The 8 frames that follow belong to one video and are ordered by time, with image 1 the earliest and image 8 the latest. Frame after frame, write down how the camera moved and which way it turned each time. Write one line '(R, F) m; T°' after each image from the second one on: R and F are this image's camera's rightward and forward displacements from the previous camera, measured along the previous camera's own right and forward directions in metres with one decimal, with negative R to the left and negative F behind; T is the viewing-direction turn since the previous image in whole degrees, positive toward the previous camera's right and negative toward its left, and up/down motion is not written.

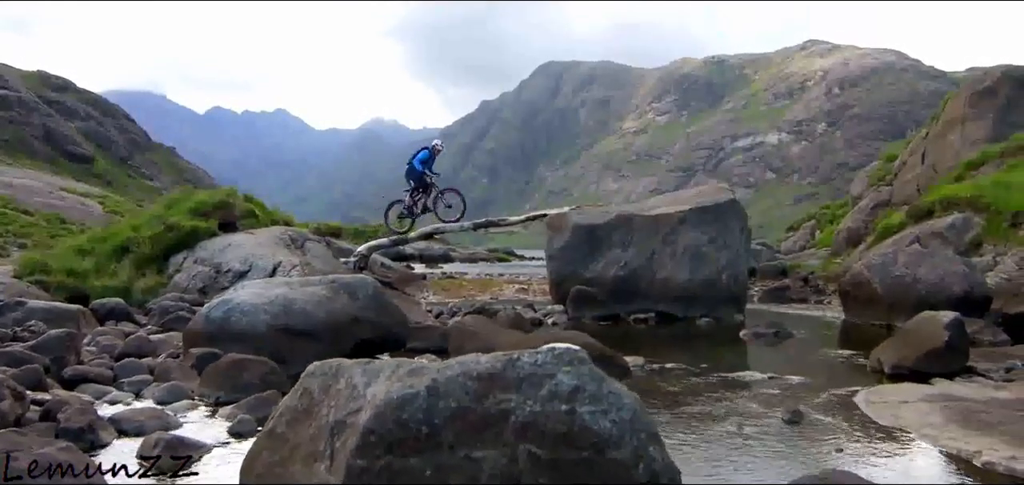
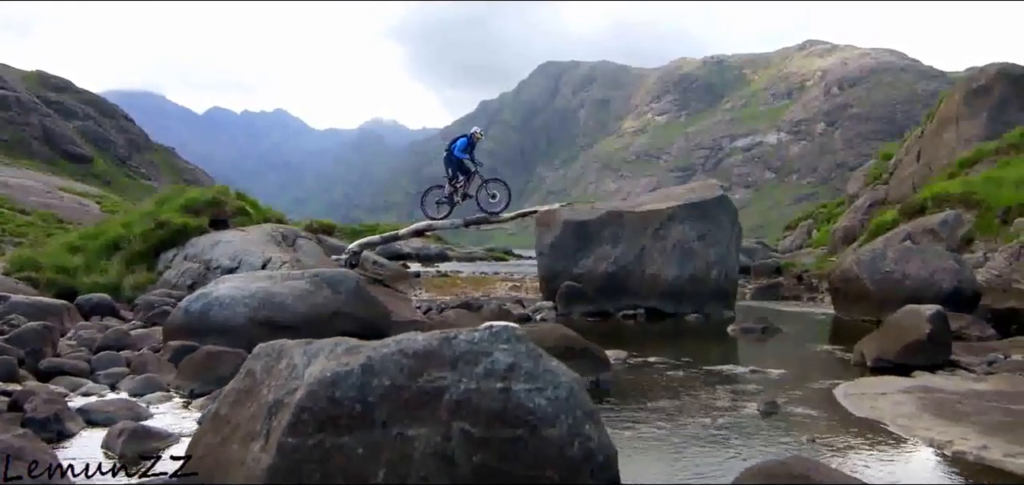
(+0.4, +0.1) m; 0°
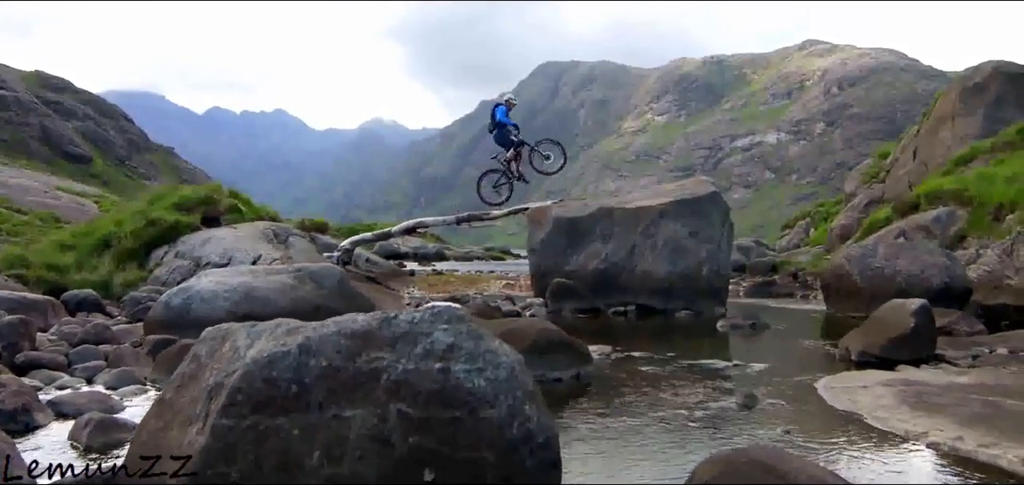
(+0.3, +0.1) m; 0°
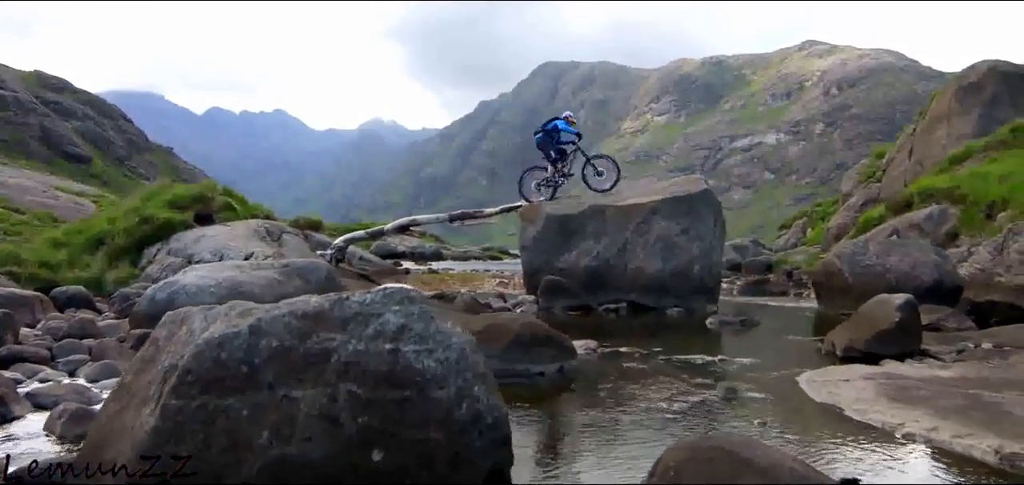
(+0.3, 0.0) m; 0°
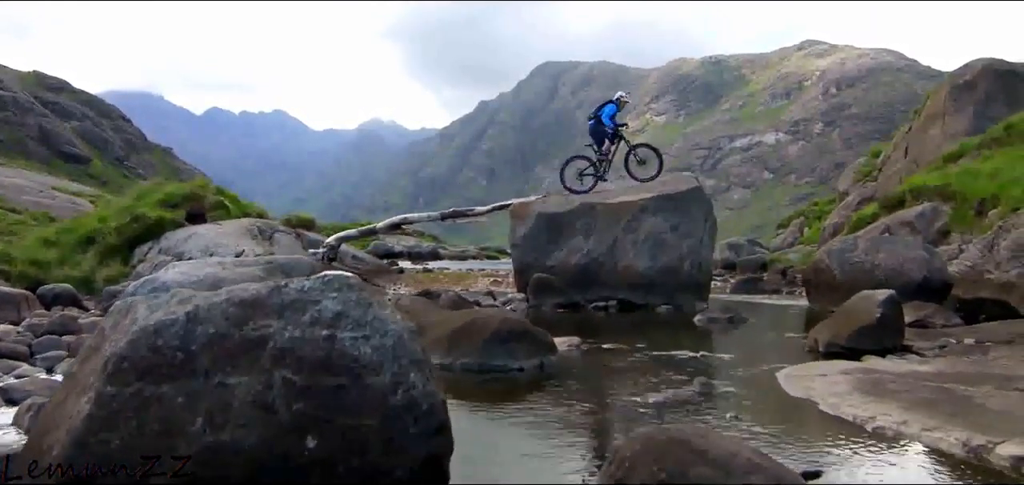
(+0.3, 0.0) m; 0°
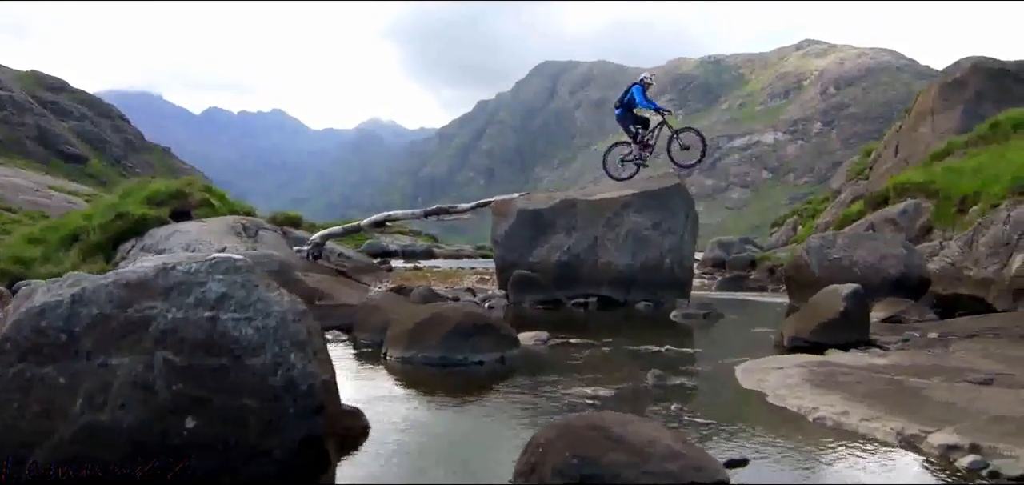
(+0.6, 0.0) m; 0°
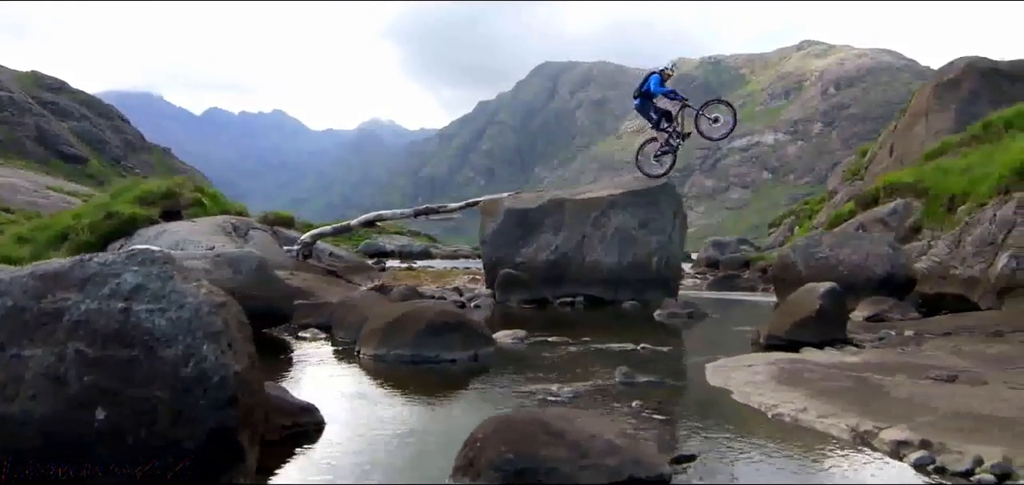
(+0.5, 0.0) m; 0°
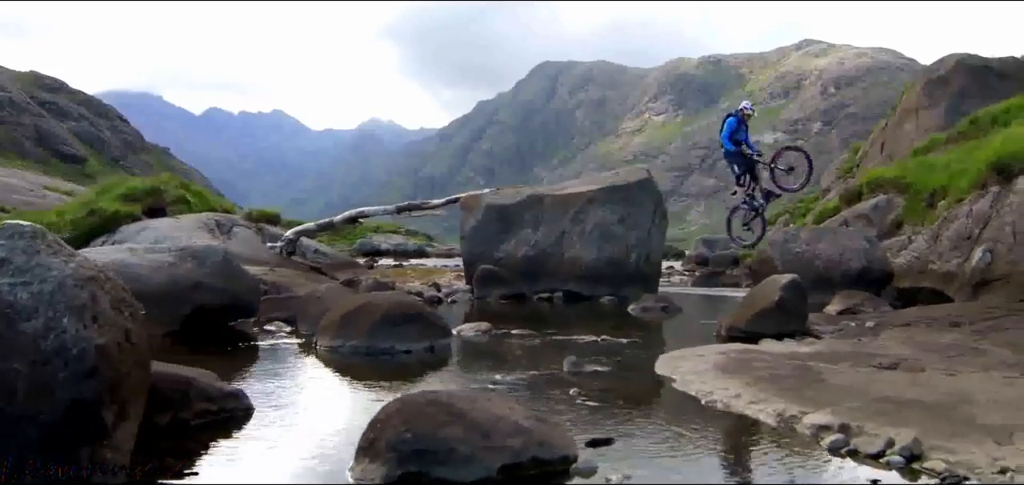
(+0.7, 0.0) m; 0°
